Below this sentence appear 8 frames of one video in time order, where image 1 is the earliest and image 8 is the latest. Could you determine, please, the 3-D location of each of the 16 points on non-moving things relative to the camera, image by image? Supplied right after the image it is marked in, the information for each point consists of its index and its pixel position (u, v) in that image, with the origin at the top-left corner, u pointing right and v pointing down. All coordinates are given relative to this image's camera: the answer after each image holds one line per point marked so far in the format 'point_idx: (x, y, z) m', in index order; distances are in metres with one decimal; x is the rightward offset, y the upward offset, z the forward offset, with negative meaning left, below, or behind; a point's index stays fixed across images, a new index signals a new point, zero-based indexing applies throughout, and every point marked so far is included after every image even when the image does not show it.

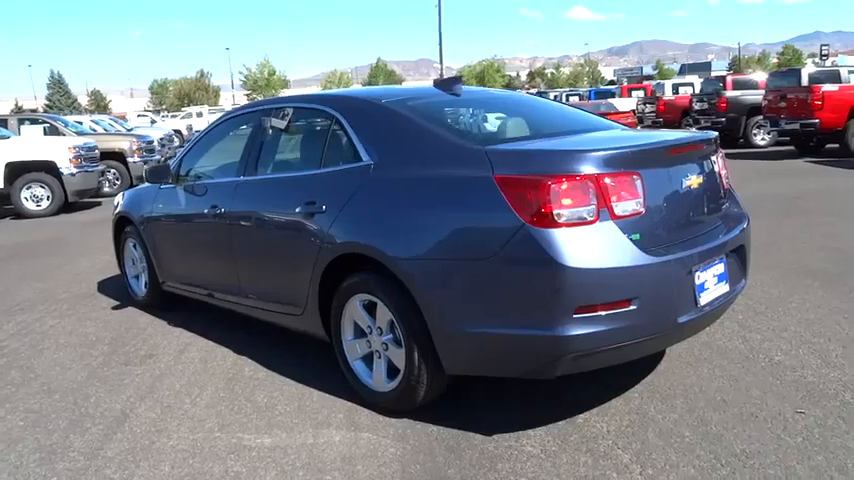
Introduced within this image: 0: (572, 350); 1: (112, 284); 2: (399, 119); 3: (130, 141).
0: (+0.8, -0.6, +3.5) m
1: (-3.9, -0.5, +8.4) m
2: (-0.1, +0.8, +4.4) m
3: (-8.5, +2.8, +19.4) m
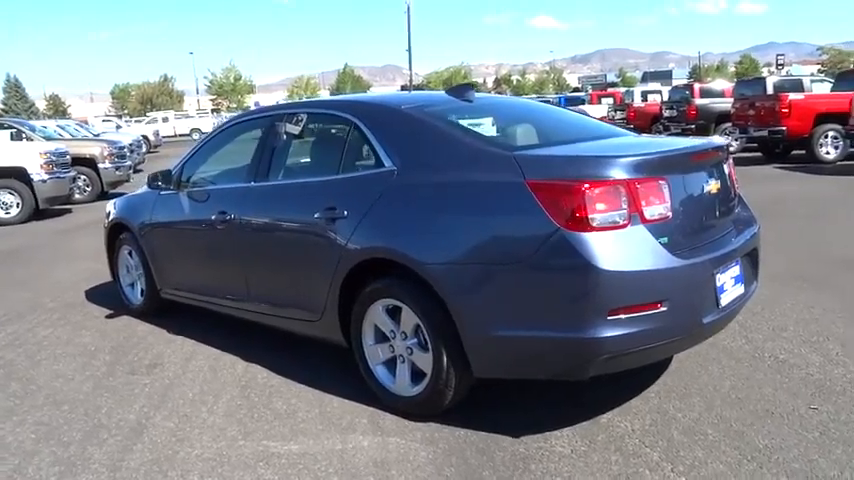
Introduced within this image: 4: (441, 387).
0: (+1.0, -0.6, +3.6) m
1: (-3.9, -0.6, +8.2) m
2: (0.0, +0.8, +4.4) m
3: (-9.1, +2.6, +19.0) m
4: (+0.1, -0.9, +4.1) m
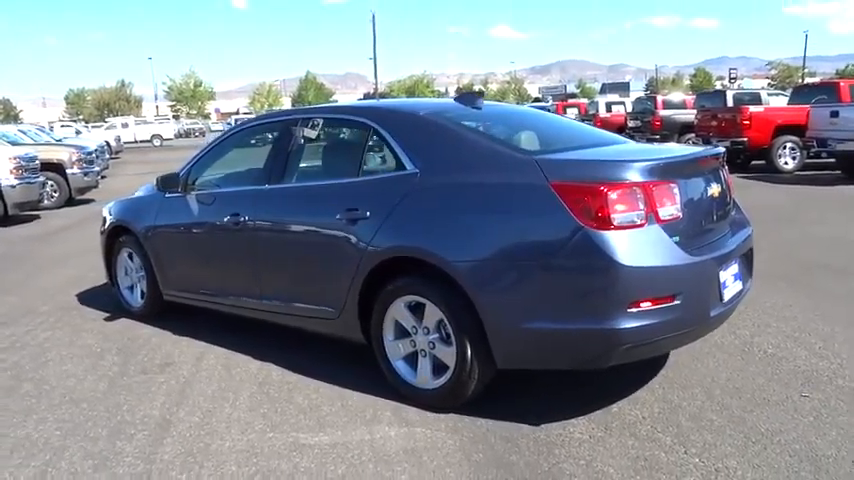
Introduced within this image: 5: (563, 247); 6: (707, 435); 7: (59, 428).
0: (+1.1, -0.6, +3.9) m
1: (-4.0, -0.7, +8.2) m
2: (+0.1, +0.8, +4.7) m
3: (-9.8, +2.4, +18.7) m
4: (+0.2, -0.9, +4.3) m
5: (+0.8, 0.0, +3.9) m
6: (+1.7, -1.2, +4.0) m
7: (-2.5, -1.3, +4.6) m
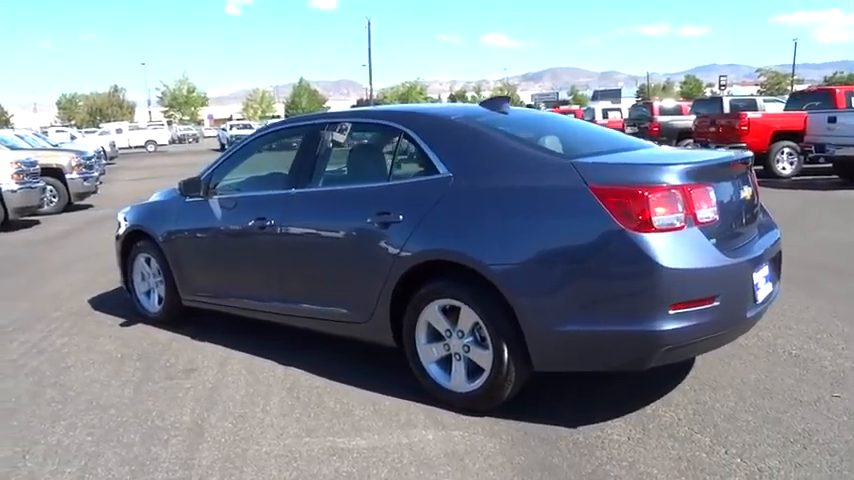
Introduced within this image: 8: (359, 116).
0: (+1.4, -0.6, +3.9) m
1: (-3.8, -0.7, +8.1) m
2: (+0.3, +0.7, +4.7) m
3: (-9.8, +2.3, +18.6) m
4: (+0.5, -0.9, +4.3) m
5: (+1.0, -0.1, +3.9) m
6: (+1.9, -1.2, +4.1) m
7: (-2.2, -1.3, +4.5) m
8: (-0.5, +1.0, +5.3) m
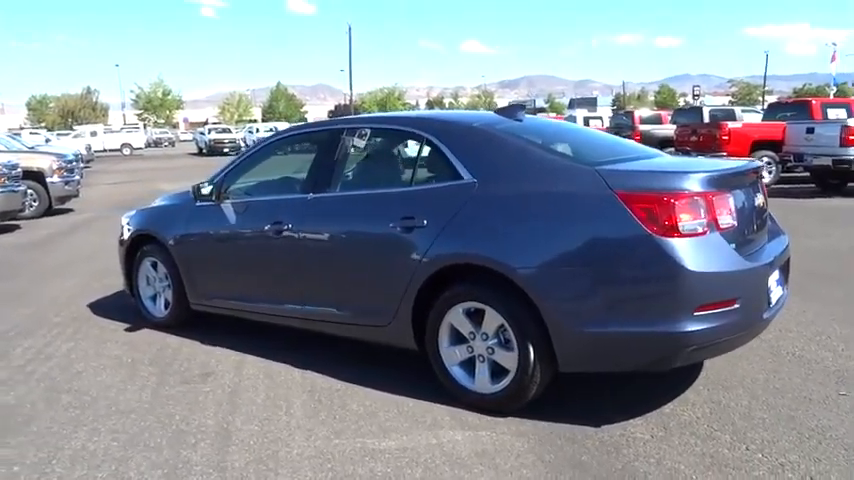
0: (+1.6, -0.6, +4.0) m
1: (-3.8, -0.8, +8.1) m
2: (+0.5, +0.7, +4.8) m
3: (-10.2, +2.1, +18.4) m
4: (+0.6, -0.9, +4.4) m
5: (+1.2, -0.1, +4.1) m
6: (+2.1, -1.2, +4.2) m
7: (-2.1, -1.3, +4.5) m
8: (-0.4, +0.9, +5.4) m
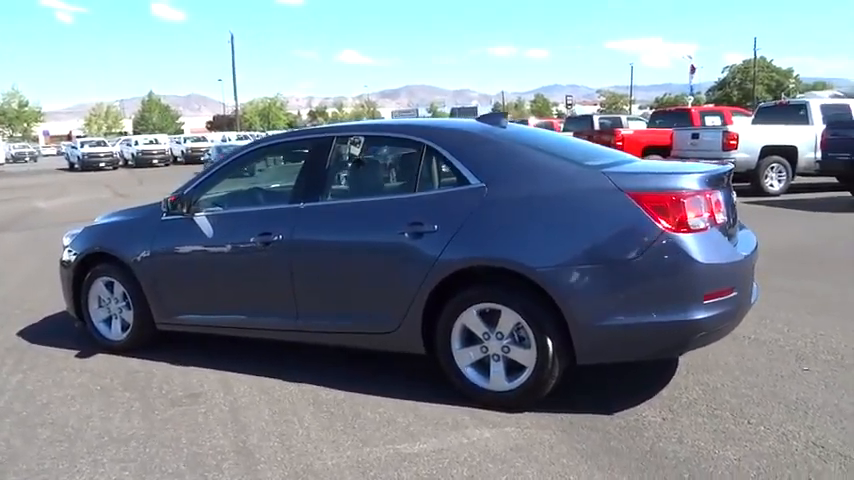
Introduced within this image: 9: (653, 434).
0: (+1.8, -0.6, +4.4) m
1: (-4.2, -1.0, +7.4) m
2: (+0.5, +0.7, +5.0) m
3: (-12.4, +1.5, +16.5) m
4: (+0.8, -0.9, +4.6) m
5: (+1.4, -0.1, +4.4) m
6: (+2.3, -1.2, +4.7) m
7: (-1.9, -1.4, +4.3) m
8: (-0.4, +0.9, +5.4) m
9: (+1.4, -1.2, +4.3) m
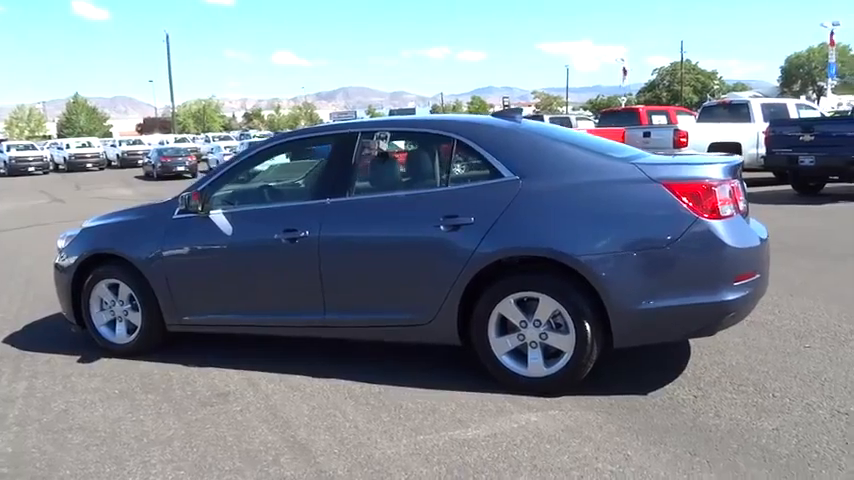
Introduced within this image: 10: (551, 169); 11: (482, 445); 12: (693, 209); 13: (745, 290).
0: (+2.1, -0.5, +4.7) m
1: (-4.2, -1.0, +7.1) m
2: (+0.8, +0.8, +5.1) m
3: (-13.2, +1.3, +15.4) m
4: (+1.1, -0.9, +4.8) m
5: (+1.7, 0.0, +4.6) m
6: (+2.5, -1.0, +5.0) m
7: (-1.5, -1.4, +4.2) m
8: (-0.3, +0.9, +5.5) m
9: (+1.8, -1.1, +4.6) m
10: (+0.9, +0.5, +5.0) m
11: (+0.3, -1.3, +4.2) m
12: (+1.8, +0.2, +4.6) m
13: (+2.2, -0.4, +4.7) m
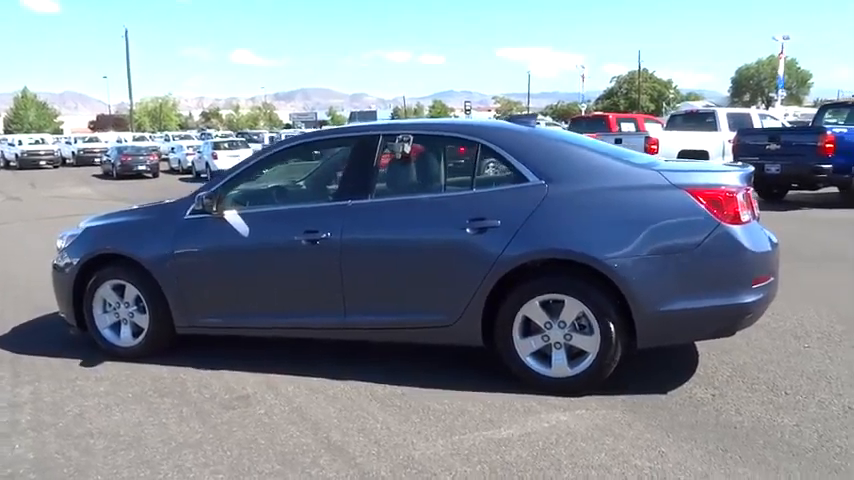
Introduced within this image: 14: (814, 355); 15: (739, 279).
0: (+2.3, -0.5, +4.9) m
1: (-4.1, -1.0, +6.9) m
2: (+0.9, +0.7, +5.3) m
3: (-13.6, +1.3, +14.6) m
4: (+1.3, -0.9, +4.9) m
5: (+1.9, 0.0, +4.8) m
6: (+2.7, -1.1, +5.2) m
7: (-1.3, -1.4, +4.1) m
8: (-0.1, +0.9, +5.5) m
9: (+2.0, -1.2, +4.7) m
10: (+1.1, +0.5, +5.1) m
11: (+0.6, -1.3, +4.3) m
12: (+2.0, +0.2, +4.8) m
13: (+2.4, -0.4, +4.9) m
14: (+3.3, -1.0, +5.8) m
15: (+2.2, -0.3, +4.8) m
